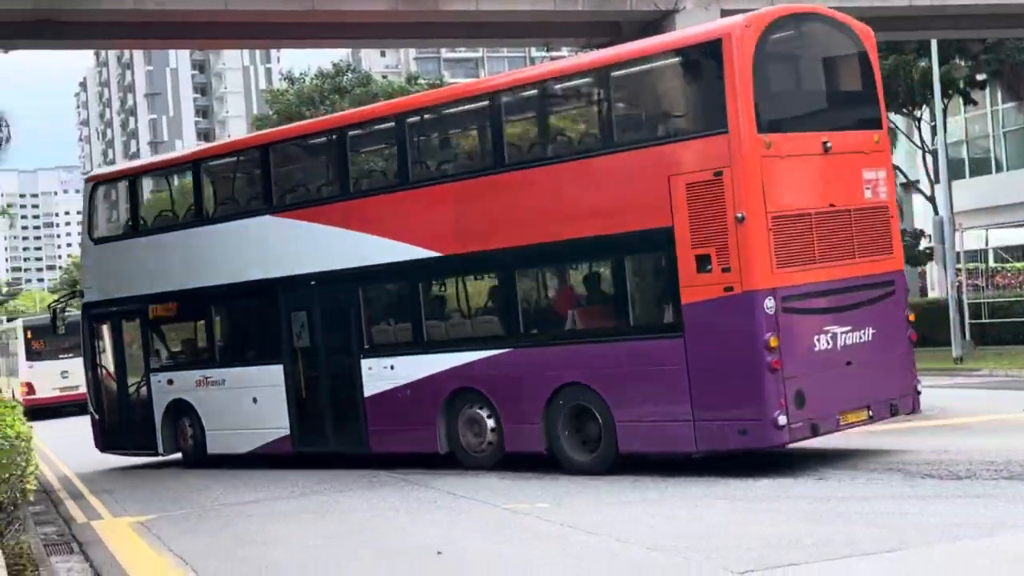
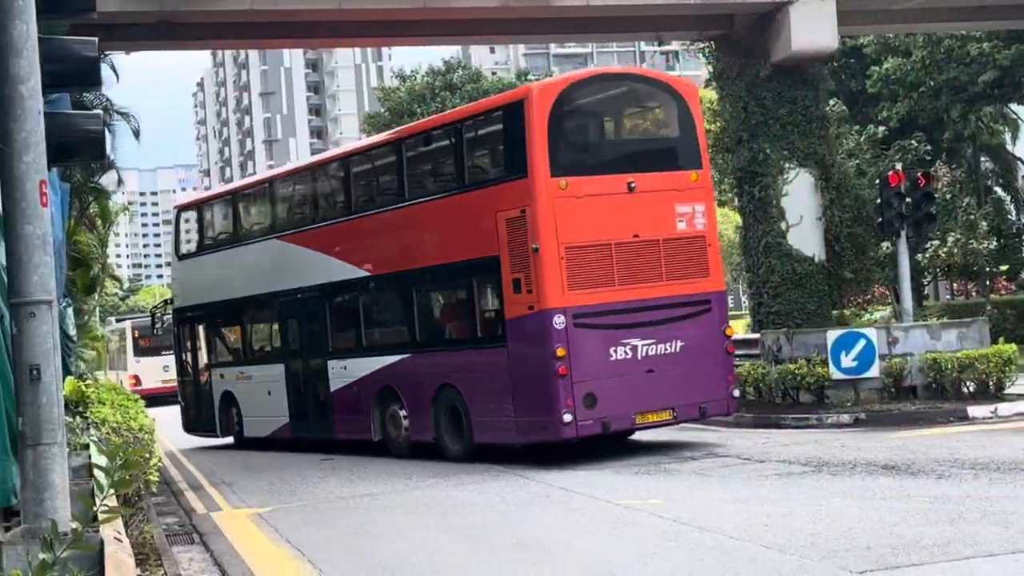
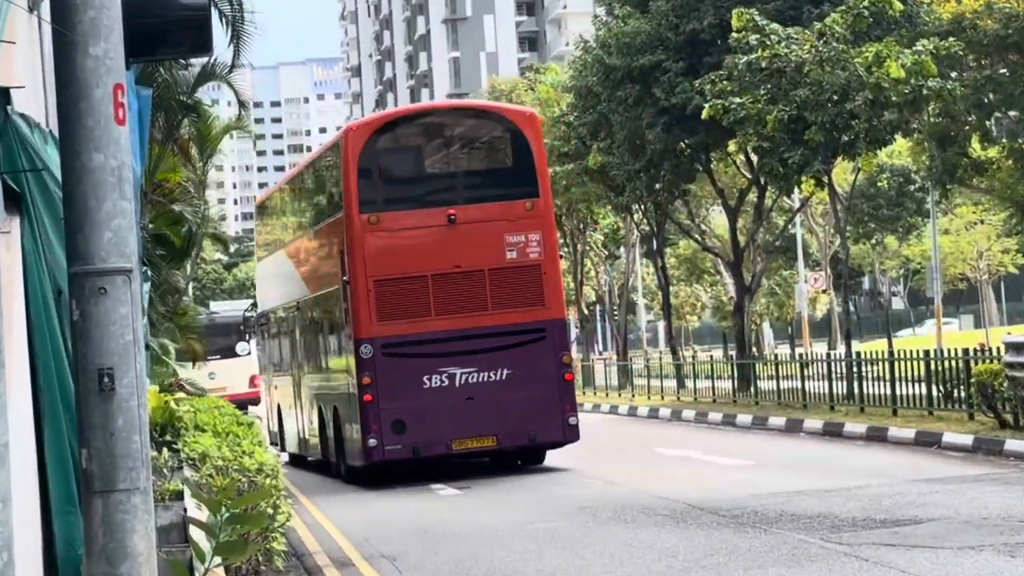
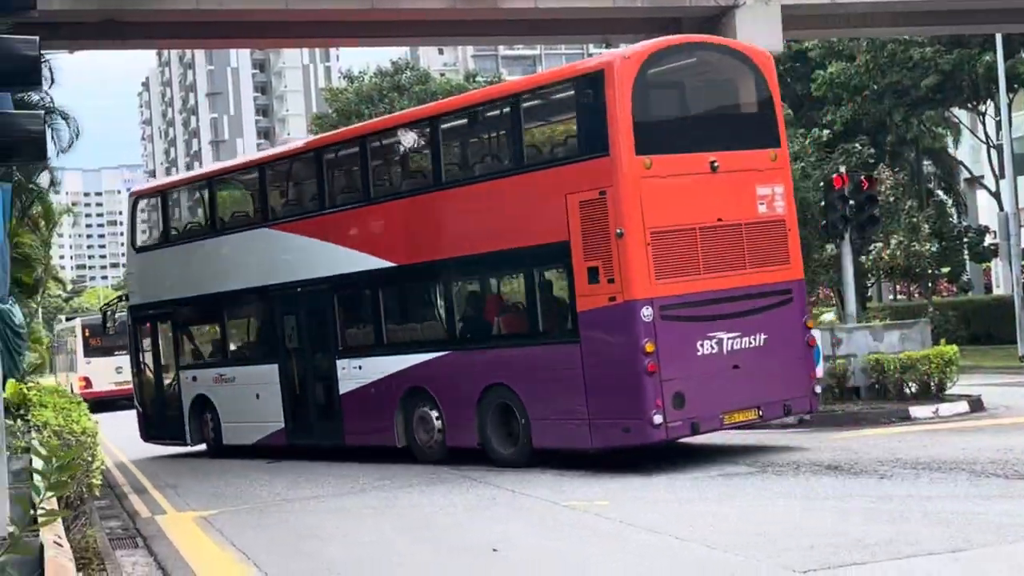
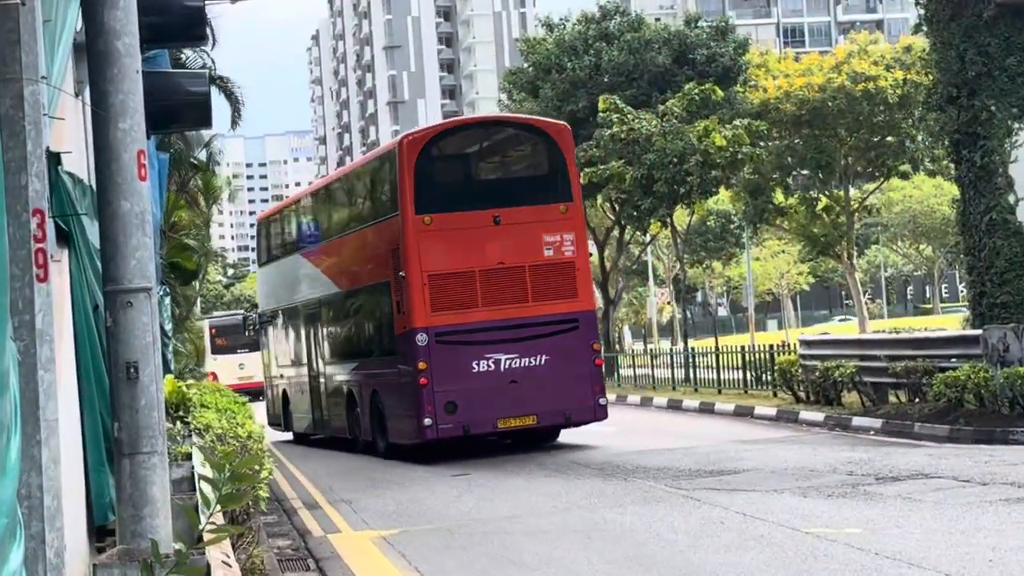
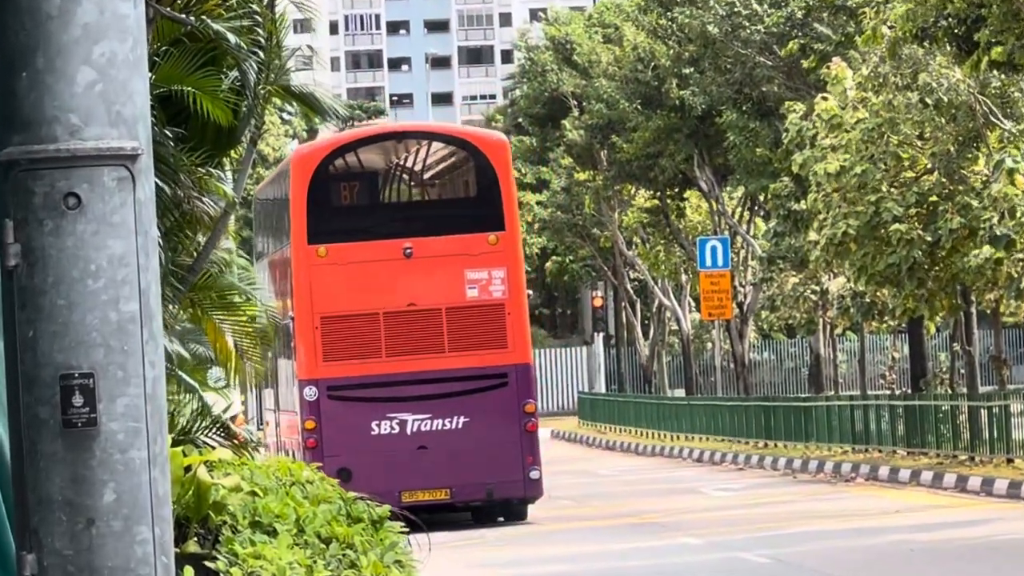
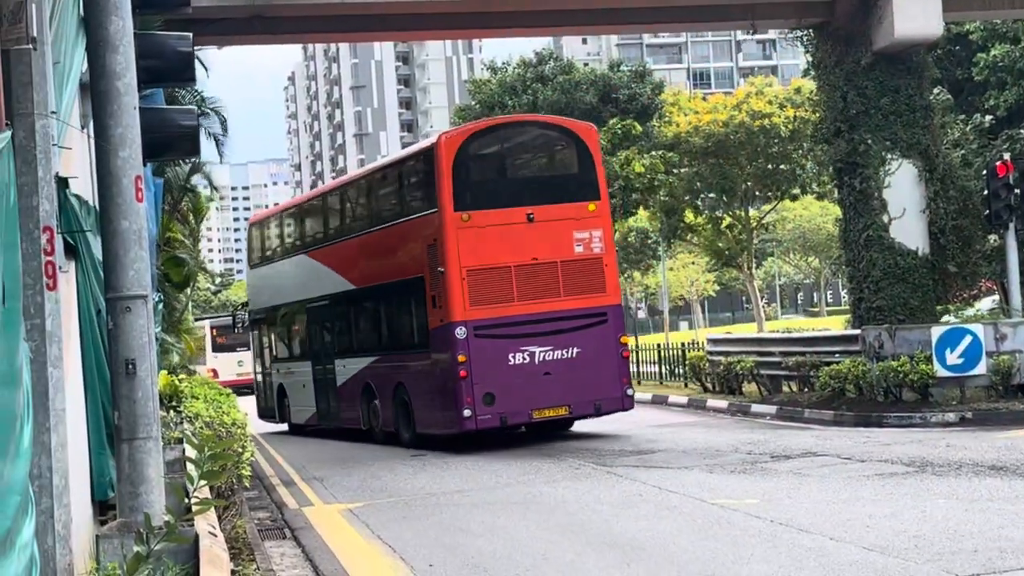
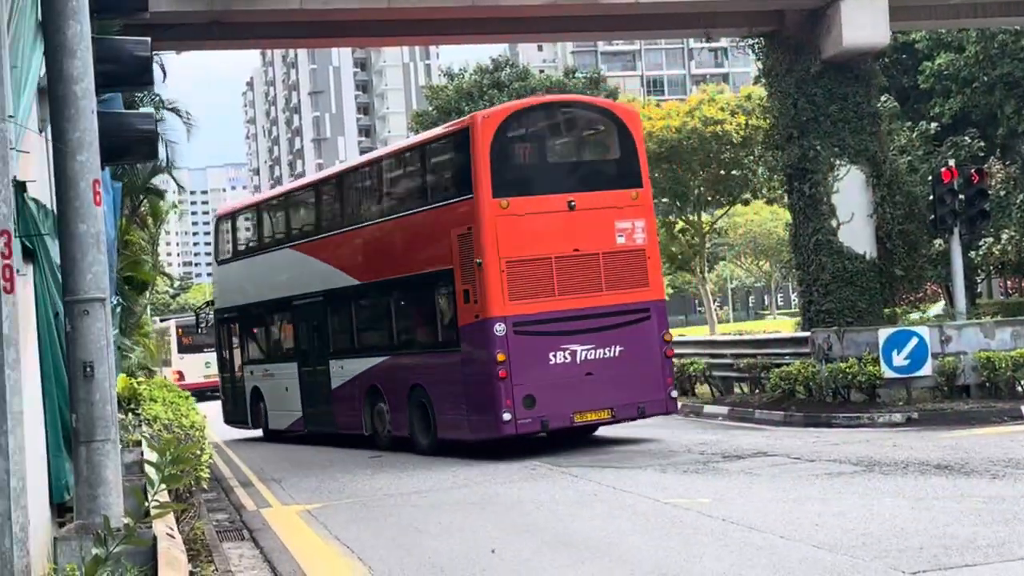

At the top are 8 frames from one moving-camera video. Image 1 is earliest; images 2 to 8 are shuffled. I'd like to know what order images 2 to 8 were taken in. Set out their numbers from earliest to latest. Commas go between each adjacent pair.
4, 2, 8, 7, 5, 3, 6
